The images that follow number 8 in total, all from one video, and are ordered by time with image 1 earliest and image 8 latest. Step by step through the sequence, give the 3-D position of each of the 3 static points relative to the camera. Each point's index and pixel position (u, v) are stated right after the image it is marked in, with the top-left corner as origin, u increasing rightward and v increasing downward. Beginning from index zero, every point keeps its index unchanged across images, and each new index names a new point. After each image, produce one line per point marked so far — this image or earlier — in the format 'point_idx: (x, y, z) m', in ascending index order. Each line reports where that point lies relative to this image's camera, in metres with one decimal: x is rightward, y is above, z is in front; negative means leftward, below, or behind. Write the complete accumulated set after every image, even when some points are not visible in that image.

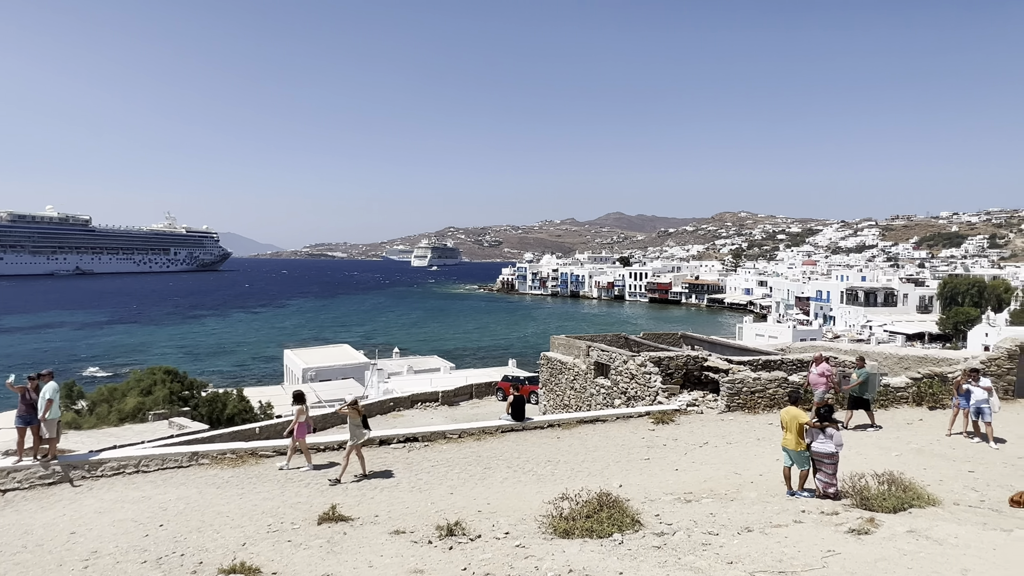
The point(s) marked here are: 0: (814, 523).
0: (+5.1, -3.9, +9.3) m
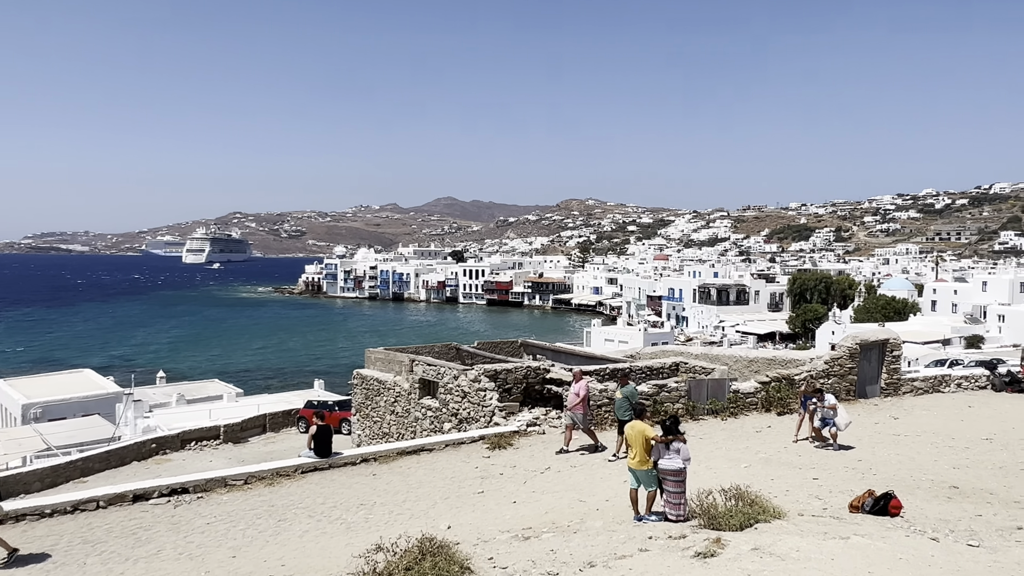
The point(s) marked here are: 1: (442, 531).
0: (+2.3, -3.9, +8.3) m
1: (-1.1, -3.8, +8.7) m
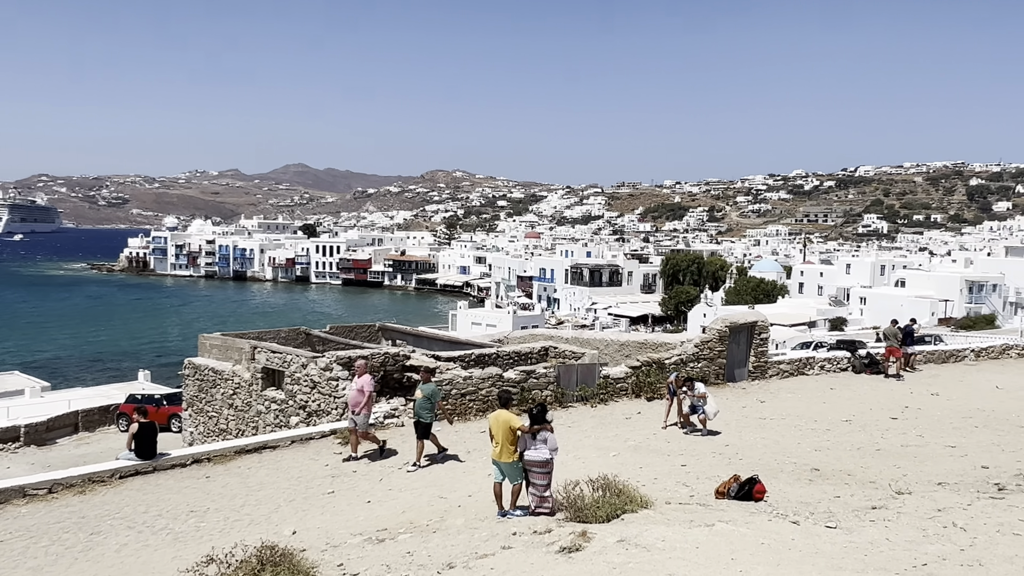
0: (+0.2, -3.6, +7.7) m
1: (-3.2, -3.5, +7.8) m
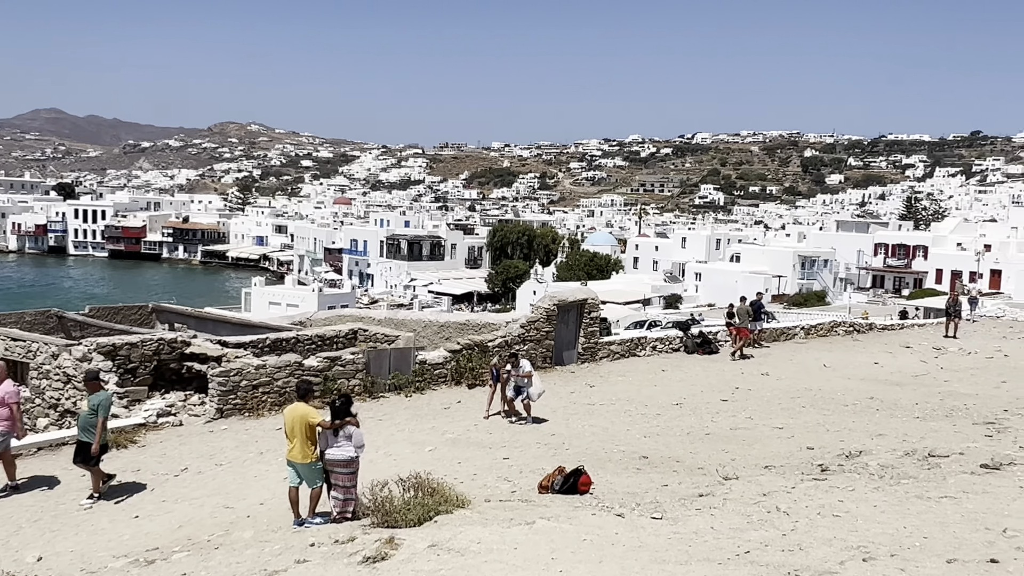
0: (-2.4, -3.3, +6.7) m
1: (-5.7, -3.2, +6.4) m
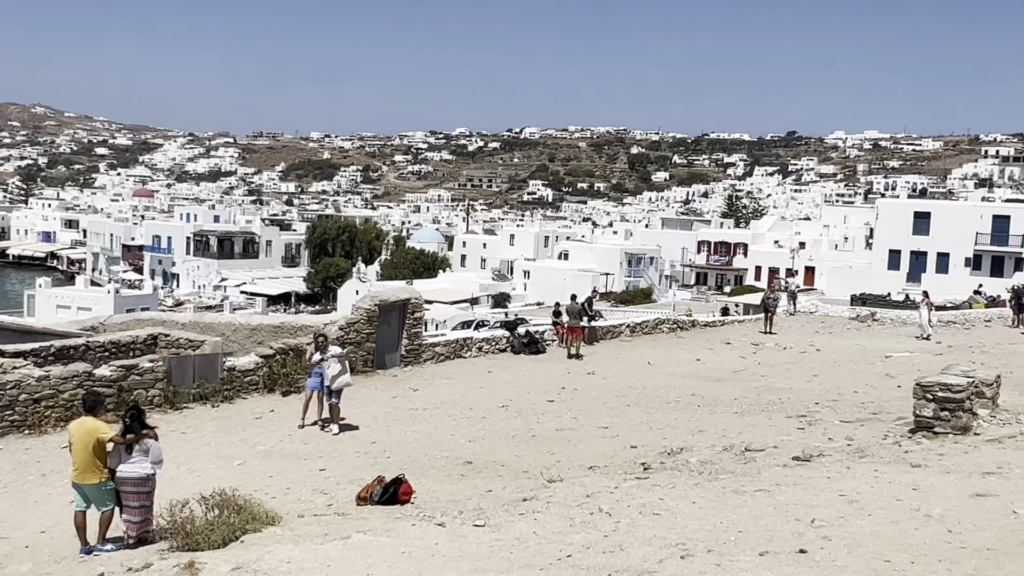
0: (-4.7, -3.3, +6.1) m
1: (-8.0, -3.3, +5.5) m
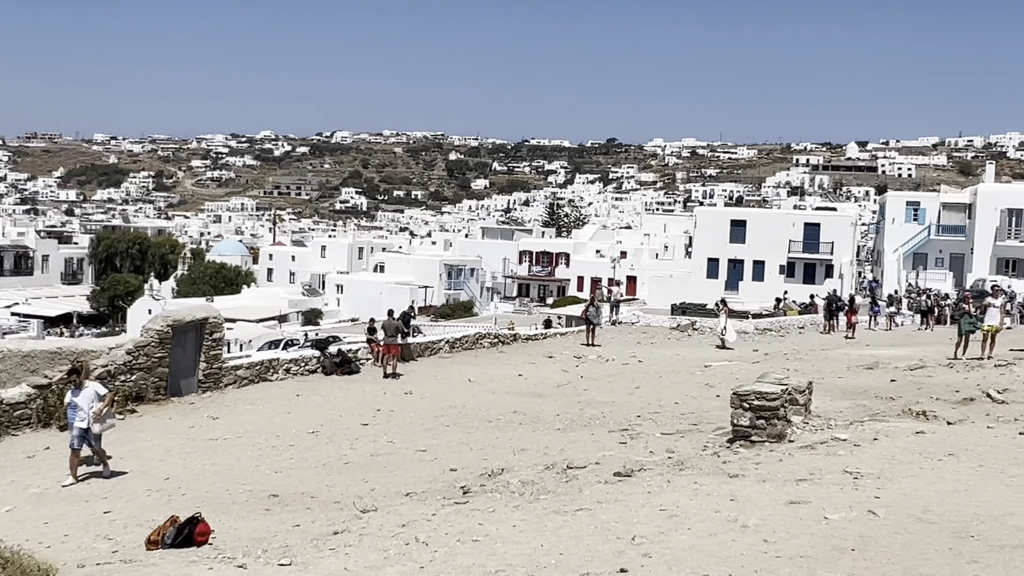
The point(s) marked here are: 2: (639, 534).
0: (-6.8, -3.6, +5.2) m
1: (-10.1, -3.6, +4.3) m
2: (+1.5, -3.0, +6.7) m
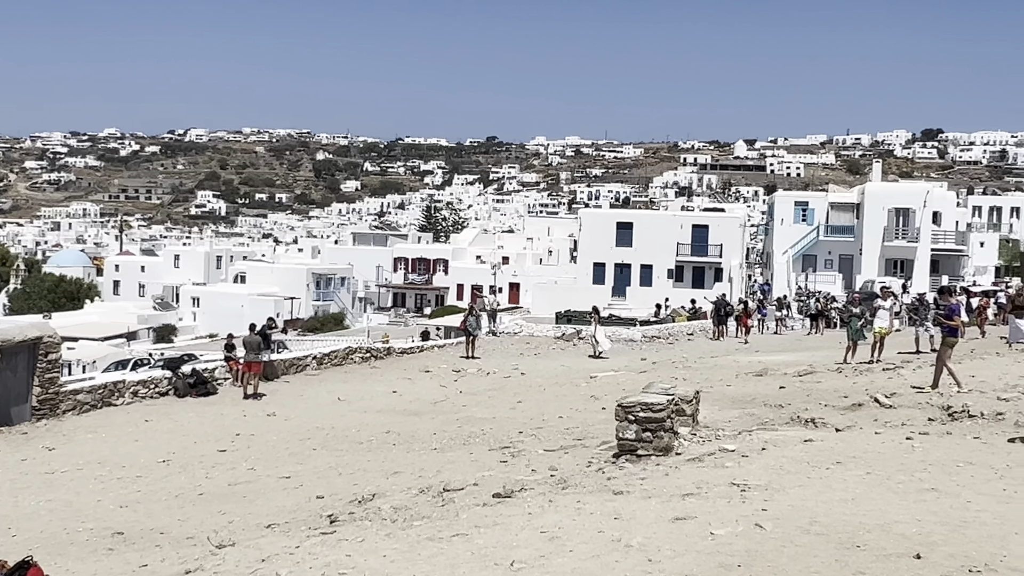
0: (-8.2, -3.9, +4.4) m
1: (-11.4, -3.9, +3.3) m
2: (+0.1, -3.1, +6.3) m
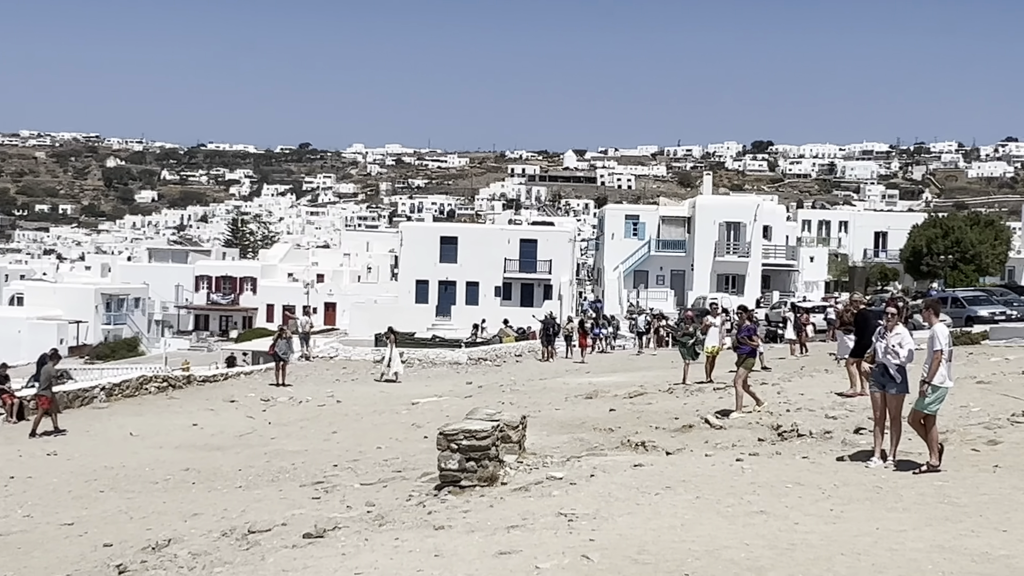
0: (-10.1, -4.2, +3.3) m
1: (-13.2, -4.3, +2.0) m
2: (-1.9, -3.3, +5.8) m
